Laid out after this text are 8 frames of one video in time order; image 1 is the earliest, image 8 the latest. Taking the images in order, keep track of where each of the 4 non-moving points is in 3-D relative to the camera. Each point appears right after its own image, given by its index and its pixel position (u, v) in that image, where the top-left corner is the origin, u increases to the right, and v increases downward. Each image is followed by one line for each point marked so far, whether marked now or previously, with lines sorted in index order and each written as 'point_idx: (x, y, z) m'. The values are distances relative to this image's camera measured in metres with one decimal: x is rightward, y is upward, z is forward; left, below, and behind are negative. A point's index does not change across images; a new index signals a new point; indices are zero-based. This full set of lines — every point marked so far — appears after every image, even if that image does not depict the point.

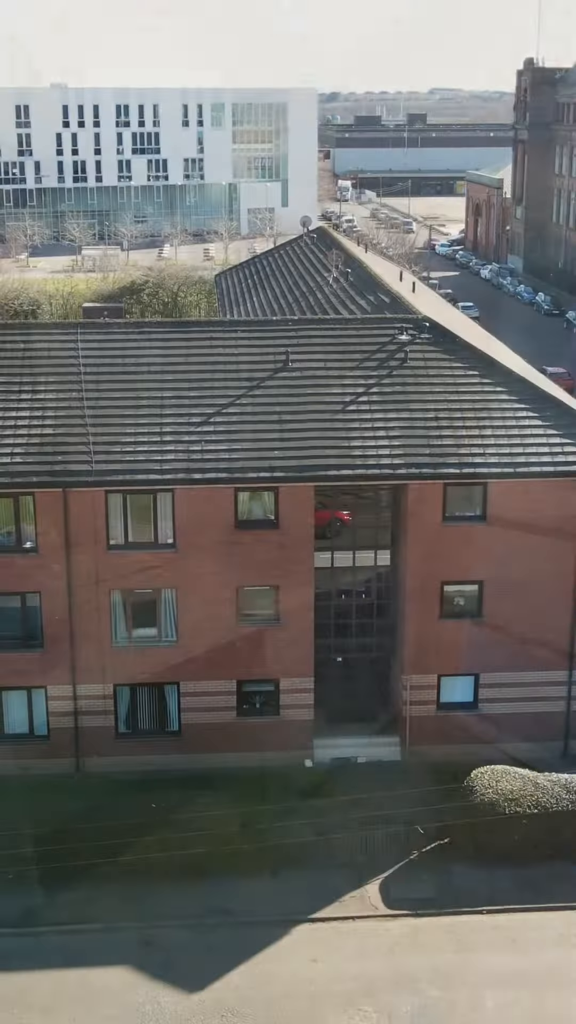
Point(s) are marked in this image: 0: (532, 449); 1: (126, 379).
0: (+3.0, +0.8, +16.9) m
1: (-2.1, +1.8, +17.9) m
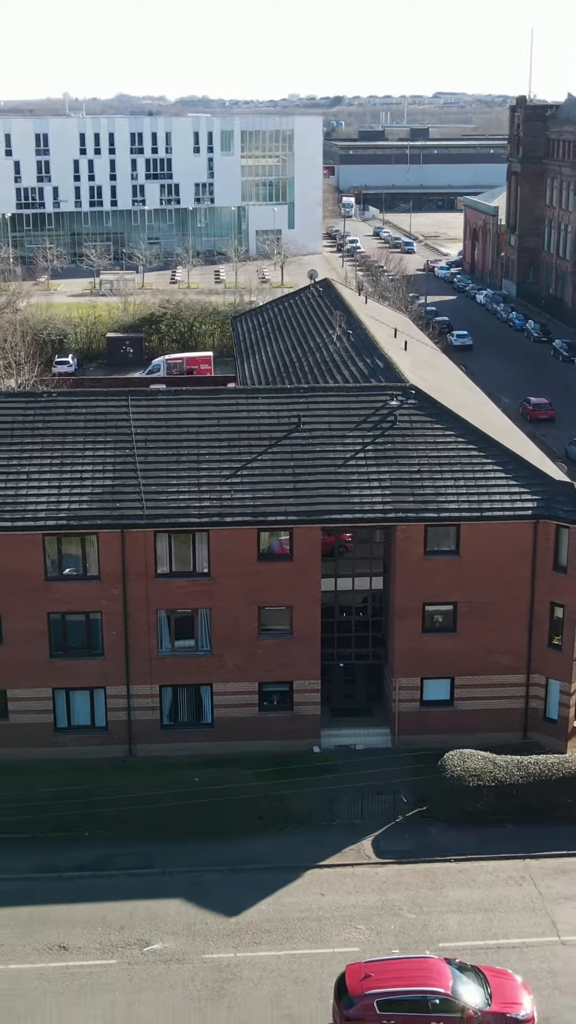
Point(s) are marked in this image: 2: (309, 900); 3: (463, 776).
0: (+3.2, +0.2, +21.1) m
1: (-1.9, +1.3, +22.1) m
2: (+0.2, -4.9, +17.4) m
3: (+2.4, -3.6, +19.0) m
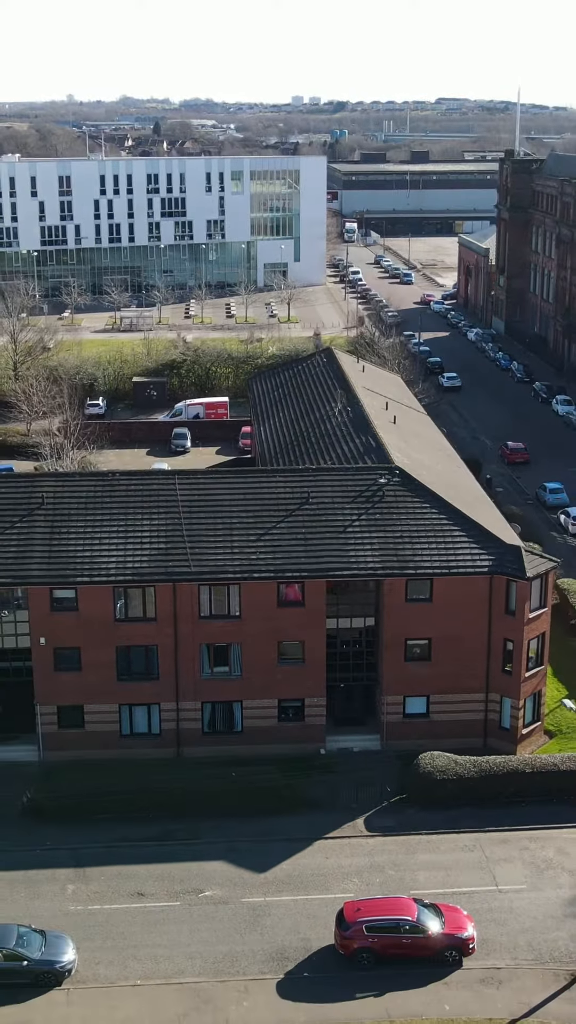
0: (+3.4, -0.9, +27.4) m
1: (-1.6, +0.1, +28.5) m
2: (+0.5, -6.0, +23.7) m
3: (+2.7, -4.7, +25.3) m
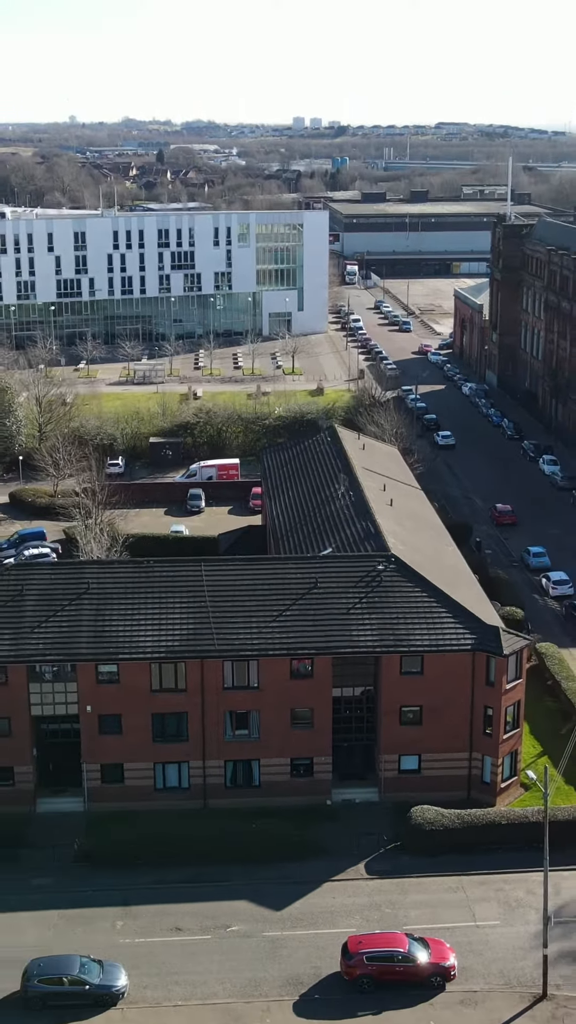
0: (+3.7, -2.9, +32.0) m
1: (-1.4, -1.9, +33.1) m
2: (+0.7, -7.9, +28.2) m
3: (+2.9, -6.7, +29.9) m
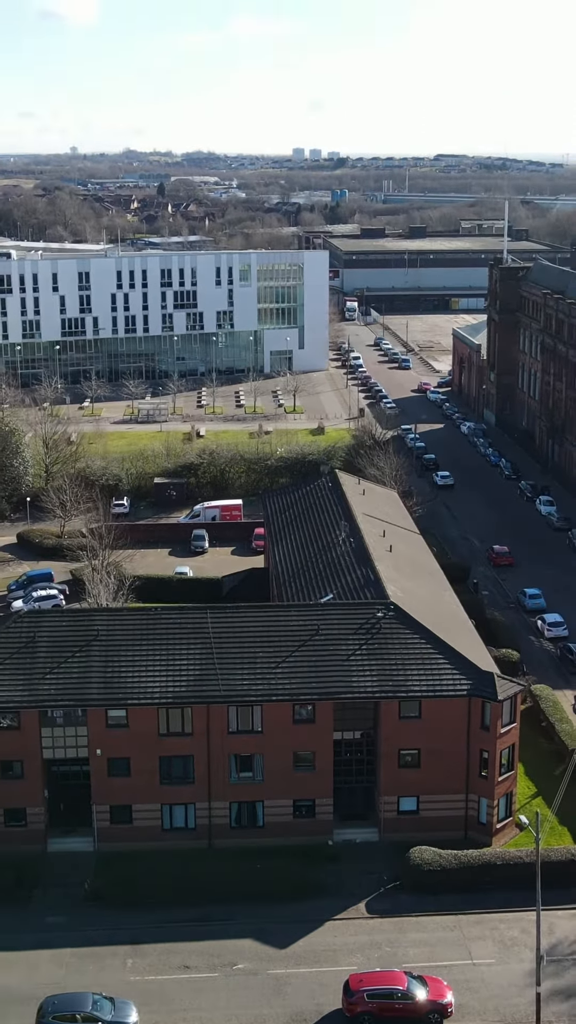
0: (+3.7, -4.1, +33.2) m
1: (-1.3, -3.1, +34.3) m
2: (+0.8, -9.1, +29.3) m
3: (+3.0, -7.8, +31.0) m
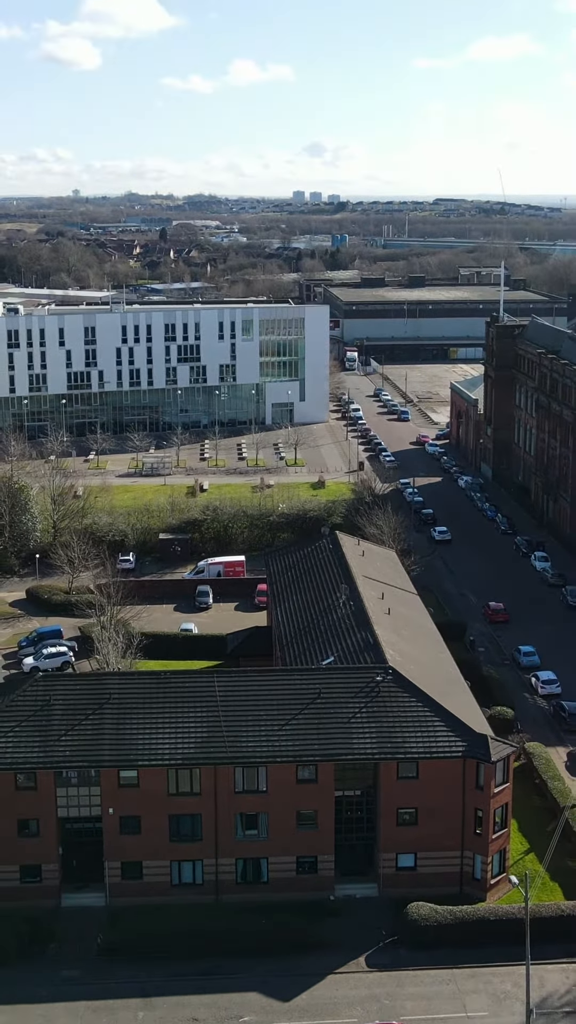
0: (+3.8, -5.8, +34.9) m
1: (-1.2, -4.9, +36.0) m
2: (+0.9, -10.7, +30.9) m
3: (+3.1, -9.6, +32.6) m
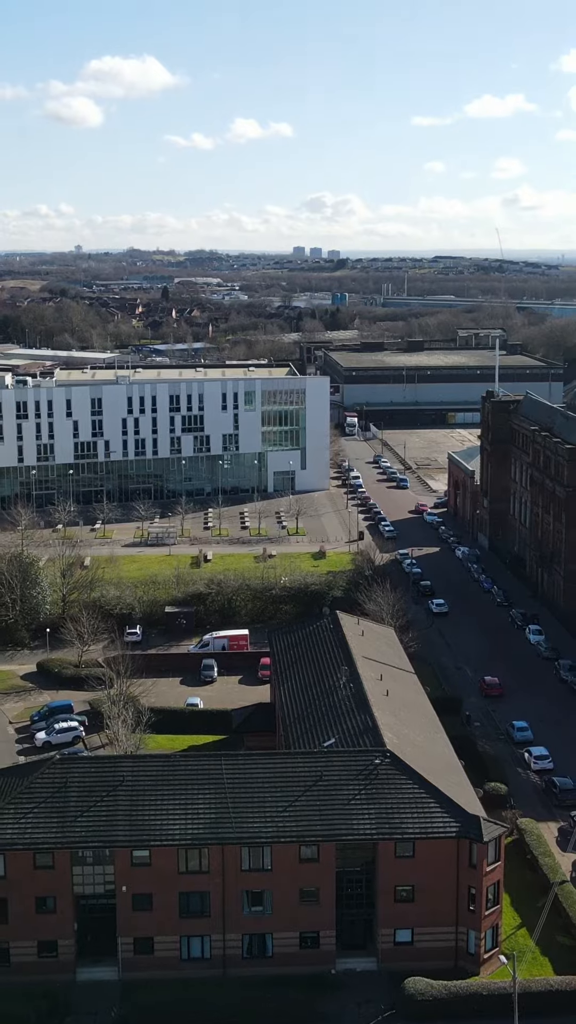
0: (+3.9, -8.4, +37.0) m
1: (-1.1, -7.4, +38.1) m
2: (+1.0, -13.1, +32.7) m
3: (+3.2, -12.0, +34.5) m
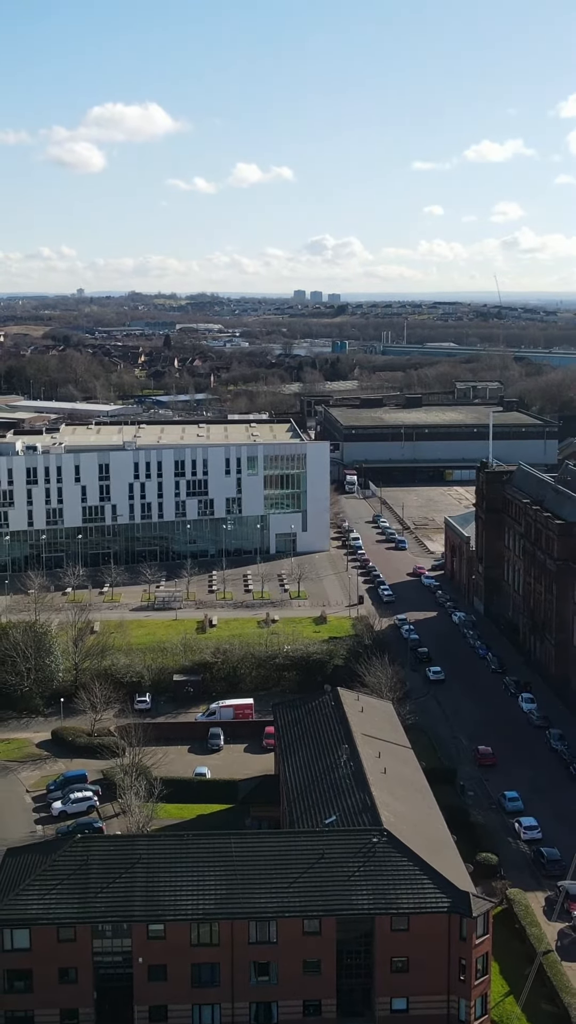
0: (+4.0, -11.2, +40.0) m
1: (-1.0, -10.3, +41.1) m
2: (+1.1, -15.8, +35.6) m
3: (+3.3, -14.8, +37.4) m
